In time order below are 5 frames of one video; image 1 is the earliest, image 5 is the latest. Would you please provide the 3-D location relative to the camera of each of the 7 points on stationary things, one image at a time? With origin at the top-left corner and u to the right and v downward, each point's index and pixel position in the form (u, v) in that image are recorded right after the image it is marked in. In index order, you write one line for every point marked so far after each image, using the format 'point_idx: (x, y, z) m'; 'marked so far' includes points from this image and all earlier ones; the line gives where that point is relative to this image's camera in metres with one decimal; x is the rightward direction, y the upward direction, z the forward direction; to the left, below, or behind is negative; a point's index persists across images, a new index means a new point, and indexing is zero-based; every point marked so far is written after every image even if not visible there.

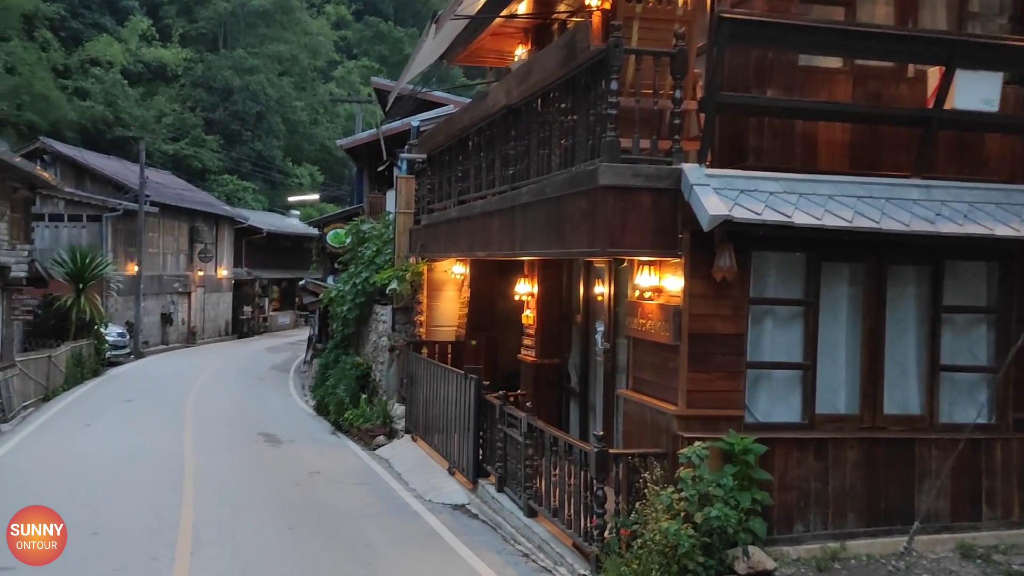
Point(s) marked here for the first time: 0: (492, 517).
0: (-0.2, -2.4, +9.3) m
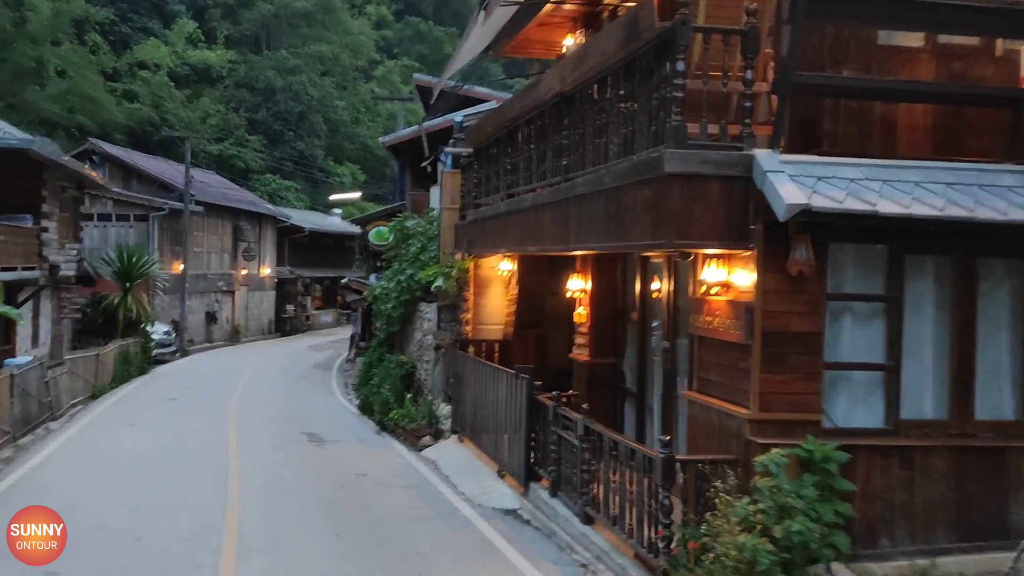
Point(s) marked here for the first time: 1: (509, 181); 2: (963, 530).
0: (+0.3, -2.3, +8.9) m
1: (0.0, +1.4, +11.8) m
2: (+3.3, -1.7, +6.5) m
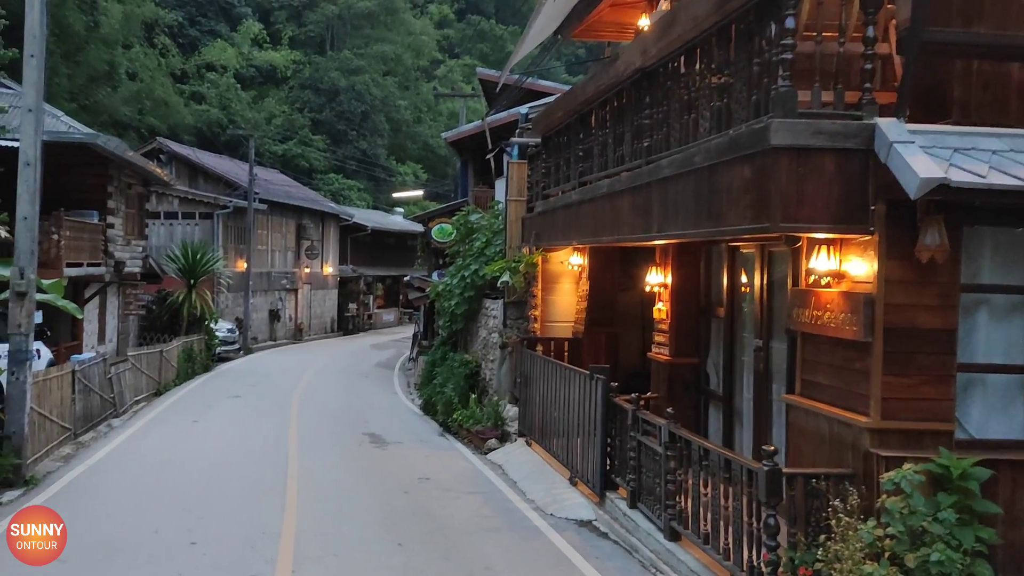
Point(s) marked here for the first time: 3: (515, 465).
0: (+1.0, -2.3, +8.1) m
1: (+0.9, +1.5, +11.1) m
2: (+3.8, -1.7, +5.5) m
3: (0.0, -2.3, +11.7) m
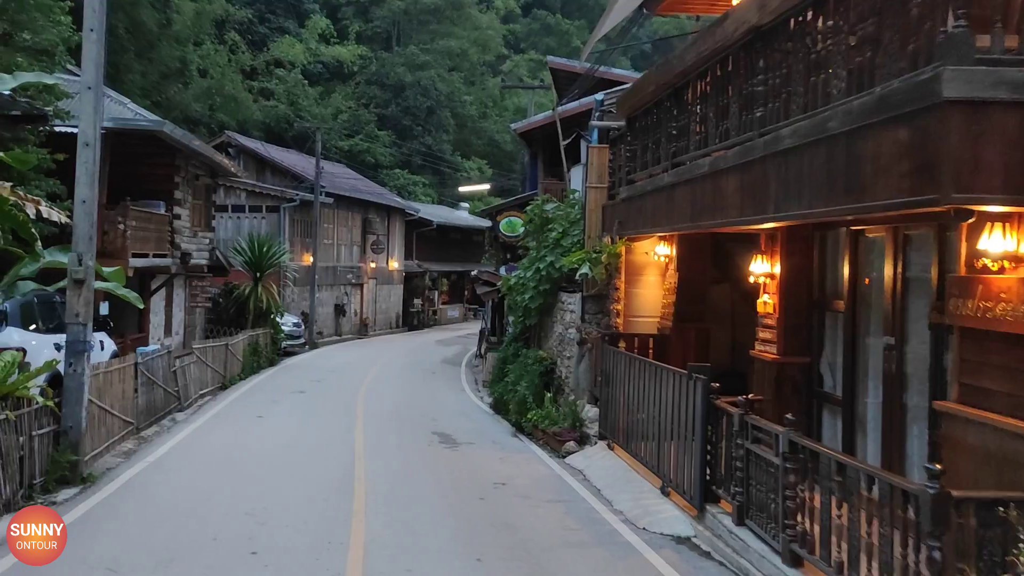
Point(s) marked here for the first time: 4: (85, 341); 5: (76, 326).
0: (+1.8, -2.2, +7.2) m
1: (+1.8, +1.6, +10.1) m
2: (+4.3, -1.6, +4.4) m
3: (+1.0, -2.2, +10.8) m
4: (-4.7, -0.6, +9.8) m
5: (-4.8, -0.4, +9.7) m
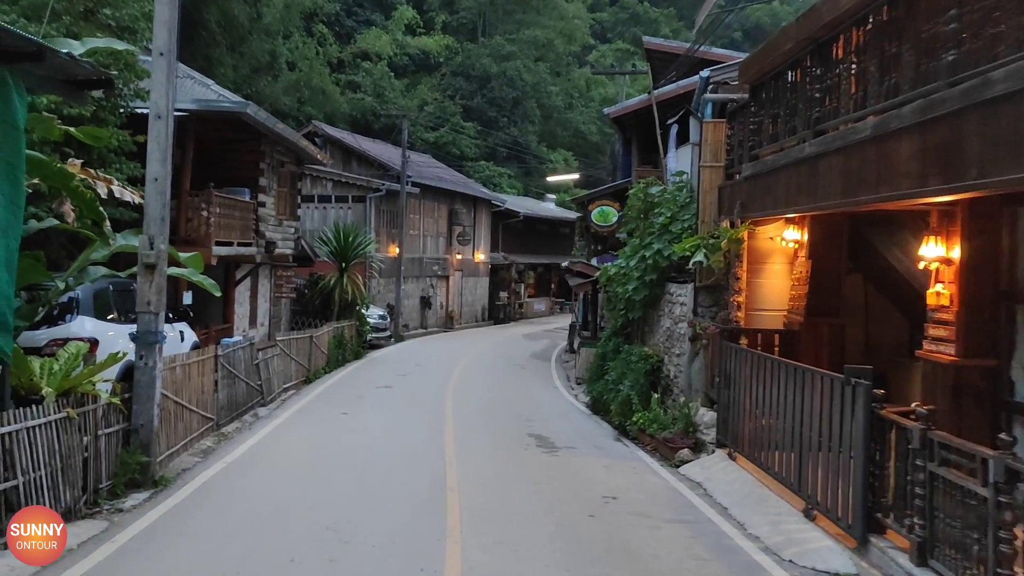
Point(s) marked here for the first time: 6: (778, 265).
0: (+2.6, -2.1, +5.8) m
1: (+3.0, +1.7, +8.7) m
2: (+4.9, -1.5, +2.8) m
3: (+2.2, -2.1, +9.5) m
4: (-3.6, -0.4, +8.9) m
5: (-3.7, -0.3, +8.9) m
6: (+3.3, +0.3, +11.1) m
